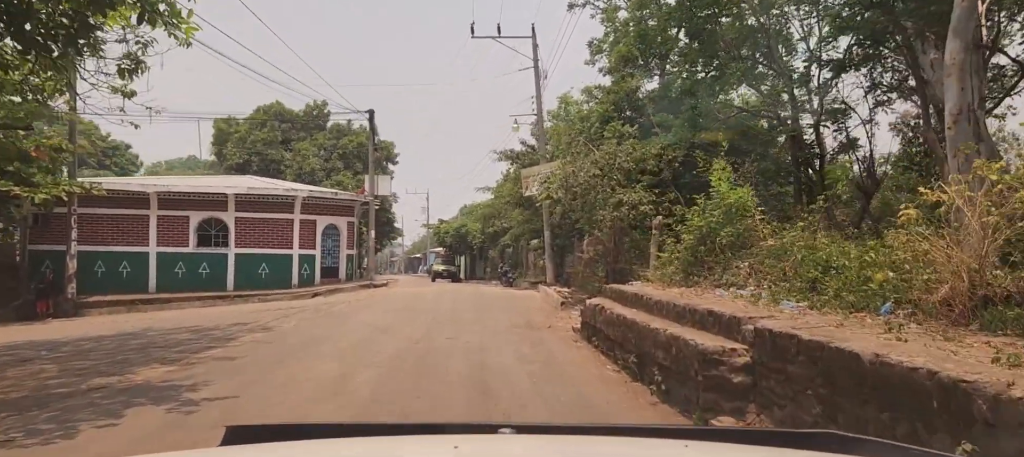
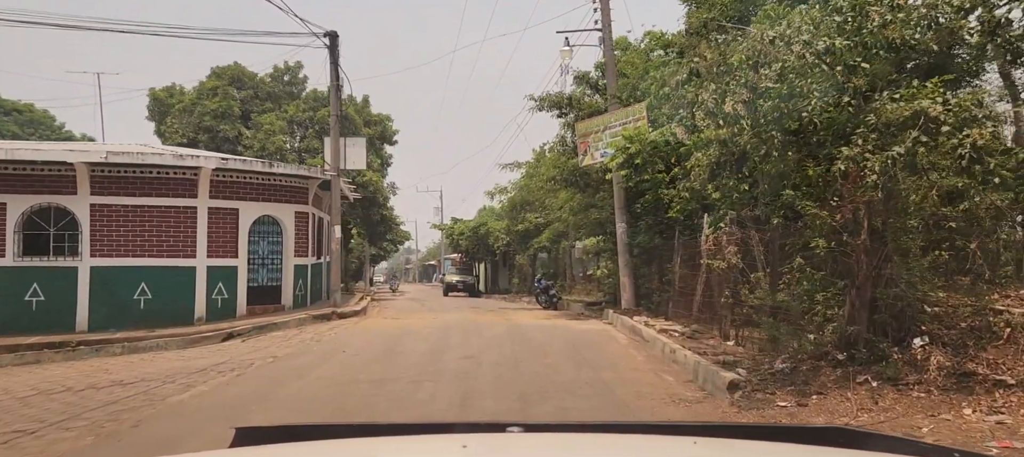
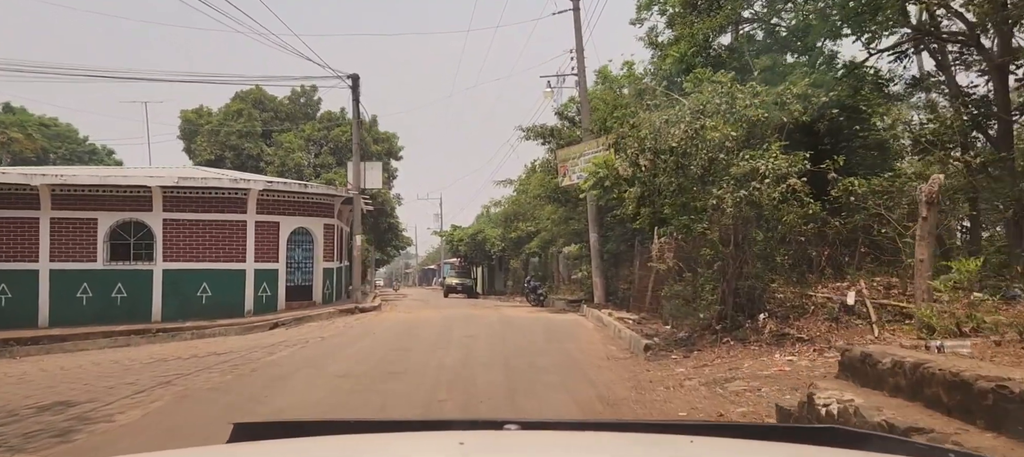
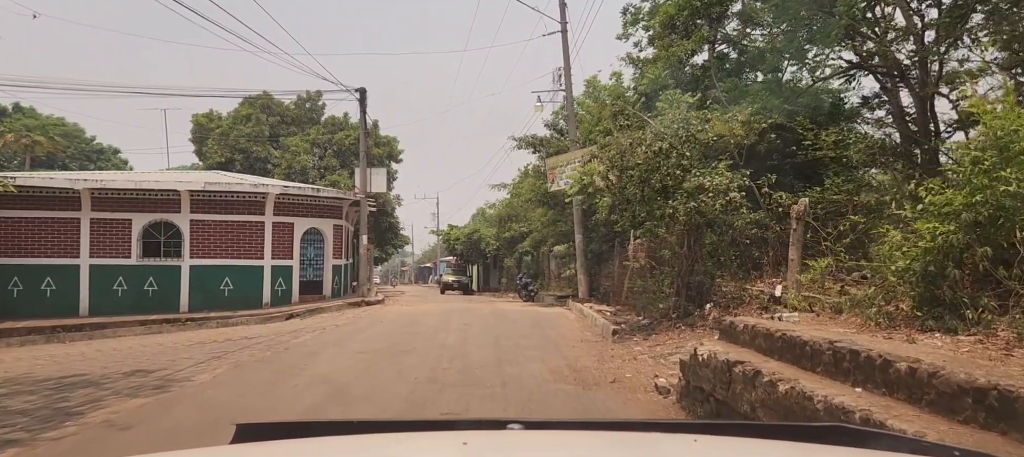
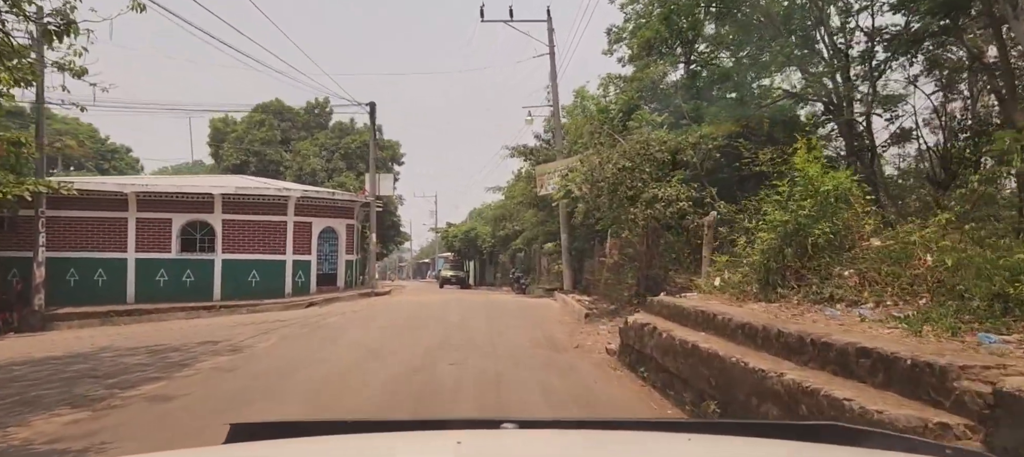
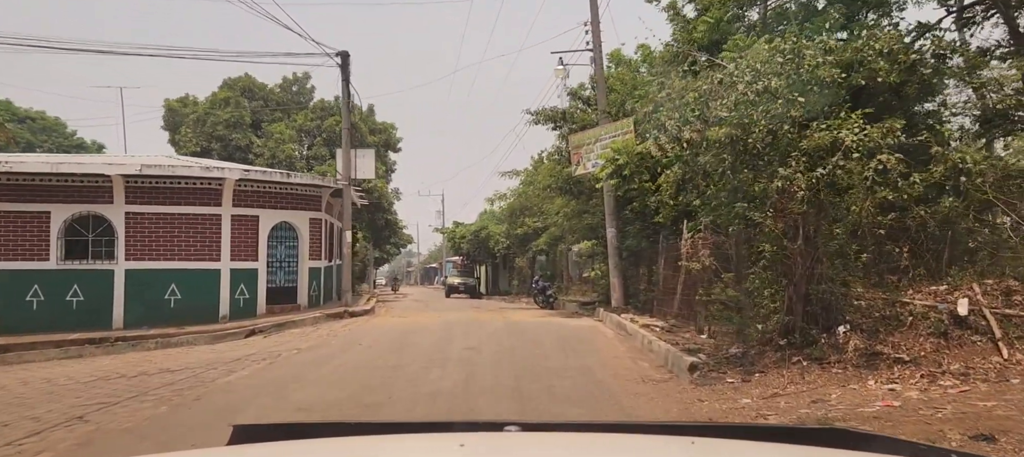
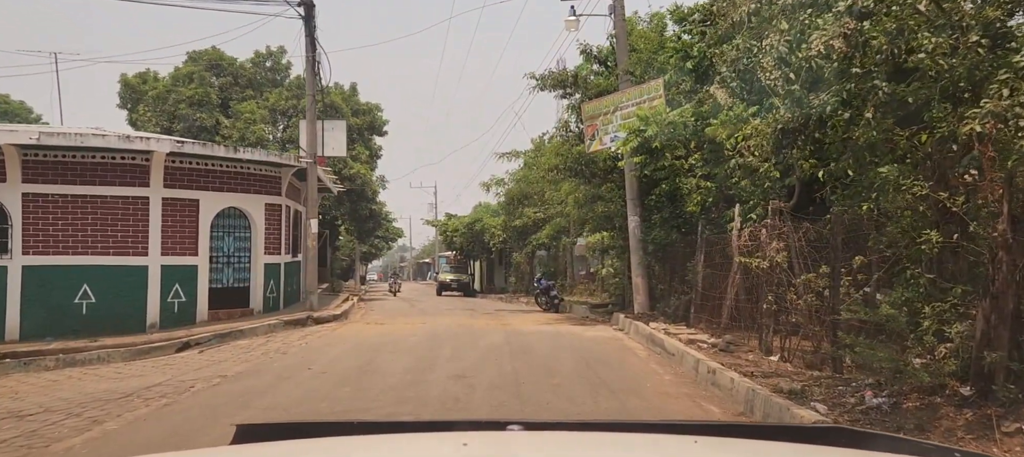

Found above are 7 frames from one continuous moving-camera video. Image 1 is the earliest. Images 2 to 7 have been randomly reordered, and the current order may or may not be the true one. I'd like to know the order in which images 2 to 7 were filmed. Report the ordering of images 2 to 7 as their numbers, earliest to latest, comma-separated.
5, 4, 3, 6, 2, 7
